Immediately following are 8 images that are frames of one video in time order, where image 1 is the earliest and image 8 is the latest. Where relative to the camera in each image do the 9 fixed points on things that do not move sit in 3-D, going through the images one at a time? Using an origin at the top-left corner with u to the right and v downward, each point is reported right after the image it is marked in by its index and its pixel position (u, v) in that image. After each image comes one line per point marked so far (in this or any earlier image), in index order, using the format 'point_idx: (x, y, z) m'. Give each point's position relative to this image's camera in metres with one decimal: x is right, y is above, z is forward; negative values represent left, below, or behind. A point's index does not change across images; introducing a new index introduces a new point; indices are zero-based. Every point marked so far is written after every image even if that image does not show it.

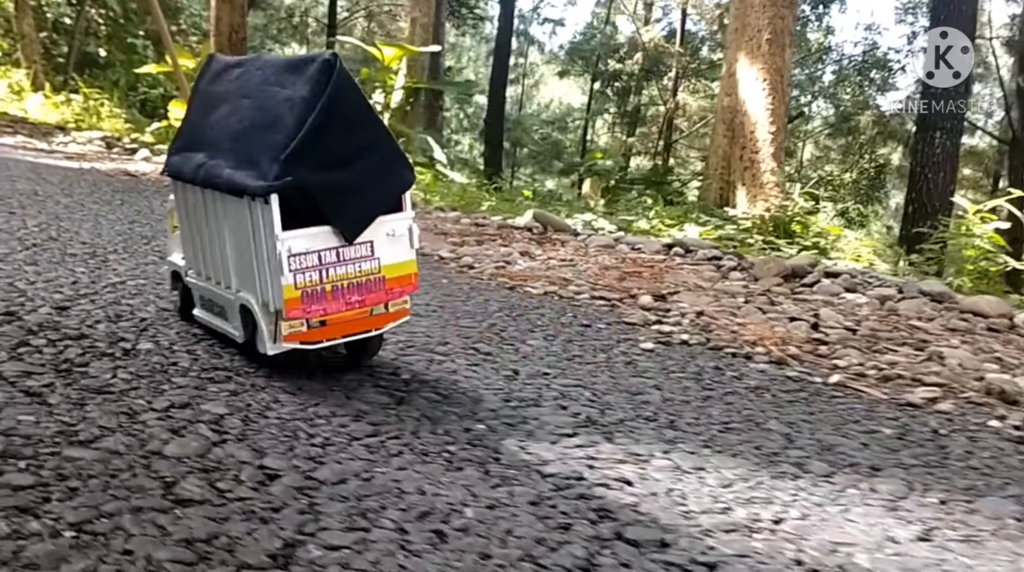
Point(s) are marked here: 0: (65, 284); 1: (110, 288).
0: (-2.2, 0.0, +5.2) m
1: (-2.0, 0.0, +5.3) m
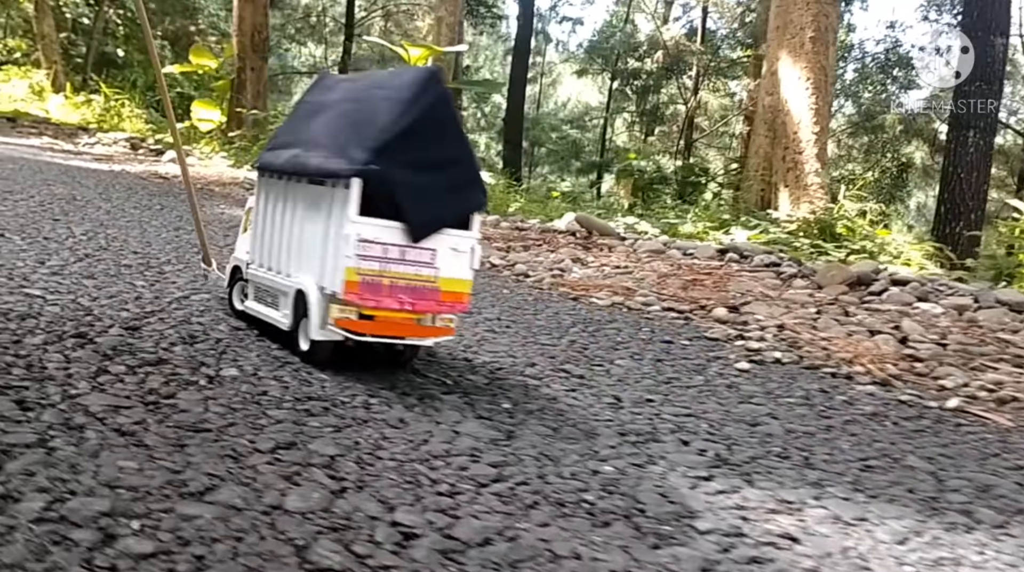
0: (-1.8, -0.1, +5.0) m
1: (-1.6, -0.1, +5.1) m
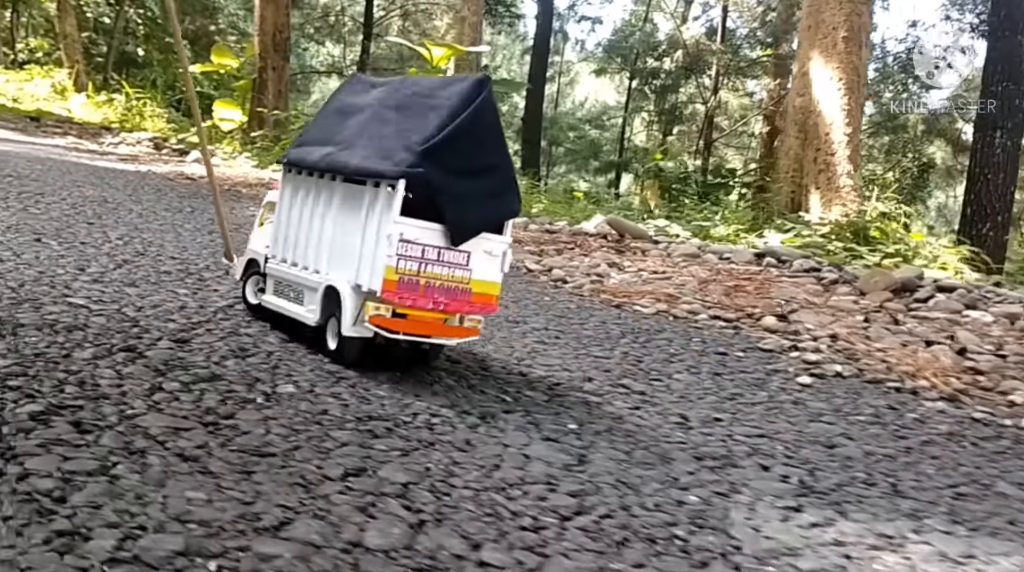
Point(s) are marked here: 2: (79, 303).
0: (-1.5, -0.1, +4.8) m
1: (-1.4, -0.1, +5.0) m
2: (-1.9, -0.1, +4.7) m
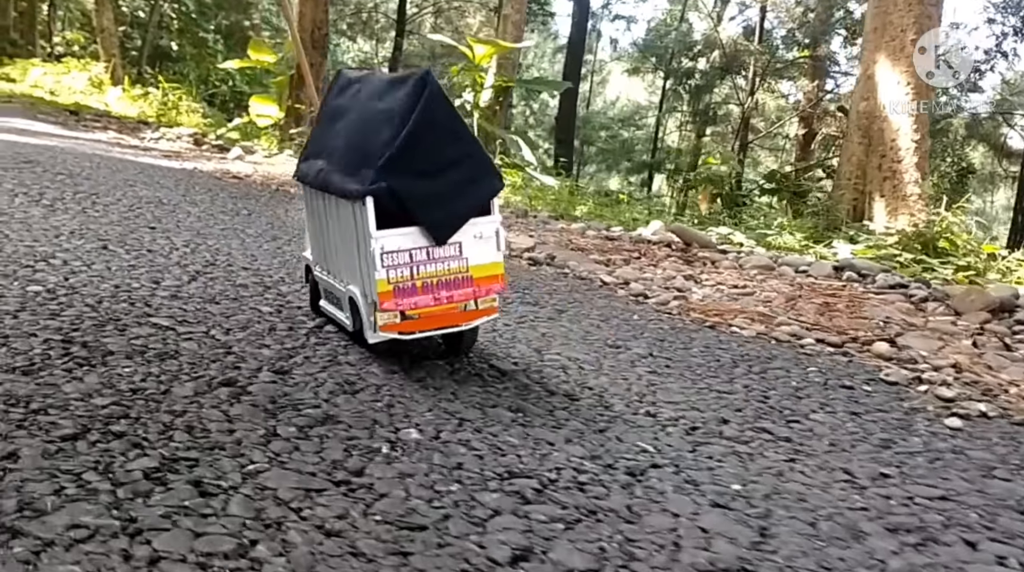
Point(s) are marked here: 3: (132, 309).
0: (-1.0, -0.2, +4.5) m
1: (-0.9, -0.2, +4.6) m
2: (-1.4, -0.2, +4.4) m
3: (-1.6, -0.1, +4.6) m
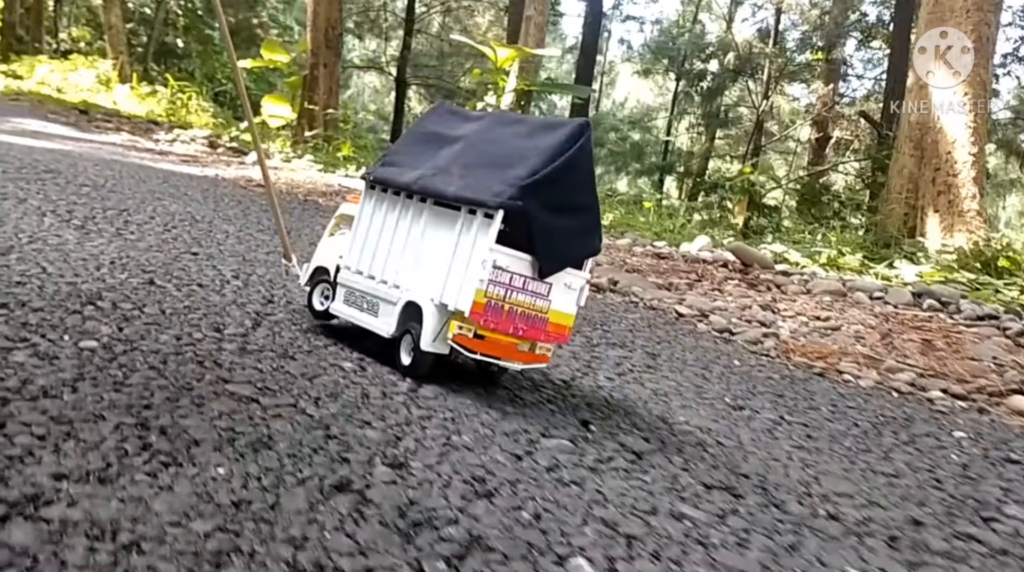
0: (-0.6, -0.4, +3.9) m
1: (-0.4, -0.4, +4.0) m
2: (-1.0, -0.4, +3.8) m
3: (-1.2, -0.3, +4.0) m
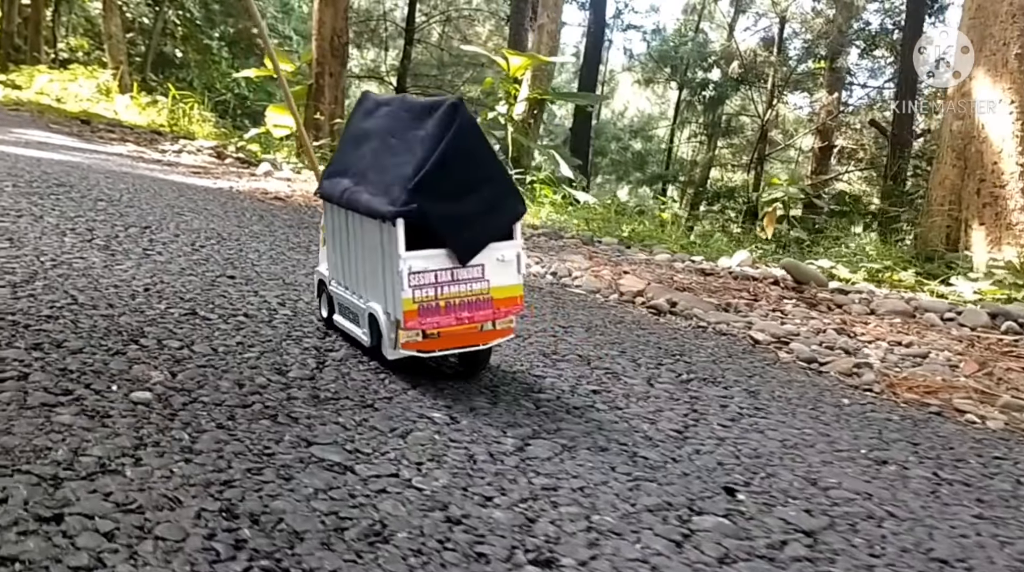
0: (-0.1, -0.6, +3.2) m
1: (0.0, -0.6, +3.4) m
2: (-0.5, -0.5, +3.2) m
3: (-0.7, -0.5, +3.4) m
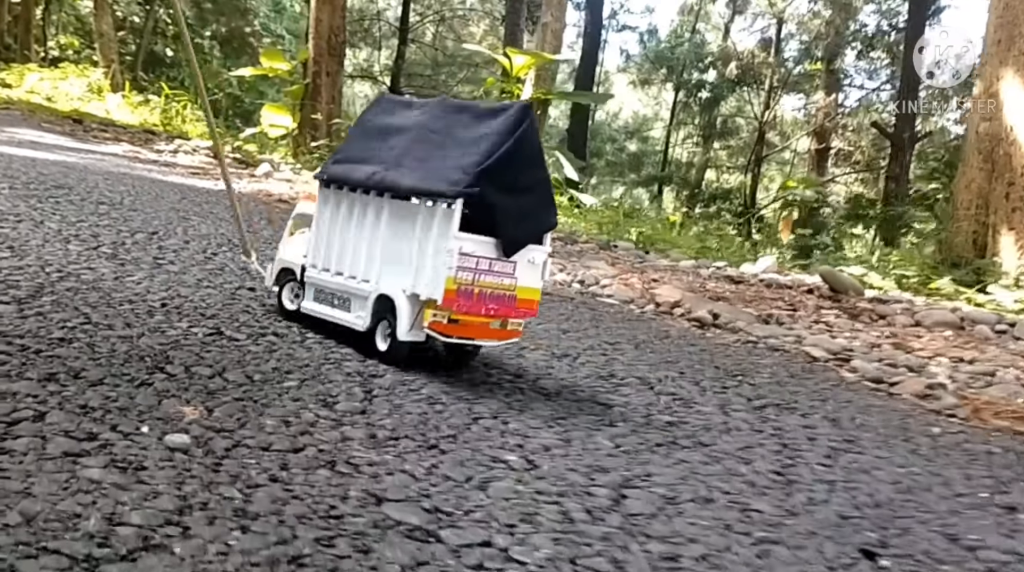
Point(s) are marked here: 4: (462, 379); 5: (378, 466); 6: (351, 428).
0: (+0.2, -0.6, +2.7) m
1: (+0.3, -0.7, +2.9) m
2: (-0.2, -0.6, +2.6) m
3: (-0.4, -0.5, +2.9) m
4: (-0.2, -0.4, +4.8) m
5: (-0.4, -0.5, +3.2) m
6: (-0.5, -0.5, +3.5) m
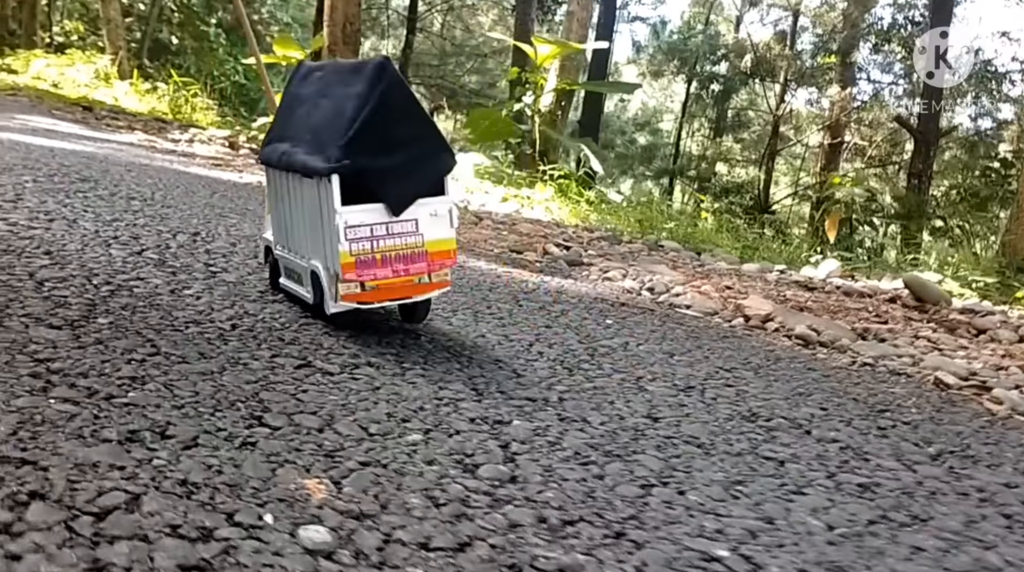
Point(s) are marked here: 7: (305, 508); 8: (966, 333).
0: (+0.7, -0.8, +2.0) m
1: (+0.9, -0.8, +2.1) m
2: (+0.3, -0.7, +1.9) m
3: (+0.1, -0.7, +2.1) m
4: (+0.3, -0.5, +4.1) m
5: (+0.1, -0.6, +2.4) m
6: (0.0, -0.6, +2.8) m
7: (-0.5, -0.5, +2.6) m
8: (+3.8, -0.4, +8.5) m
